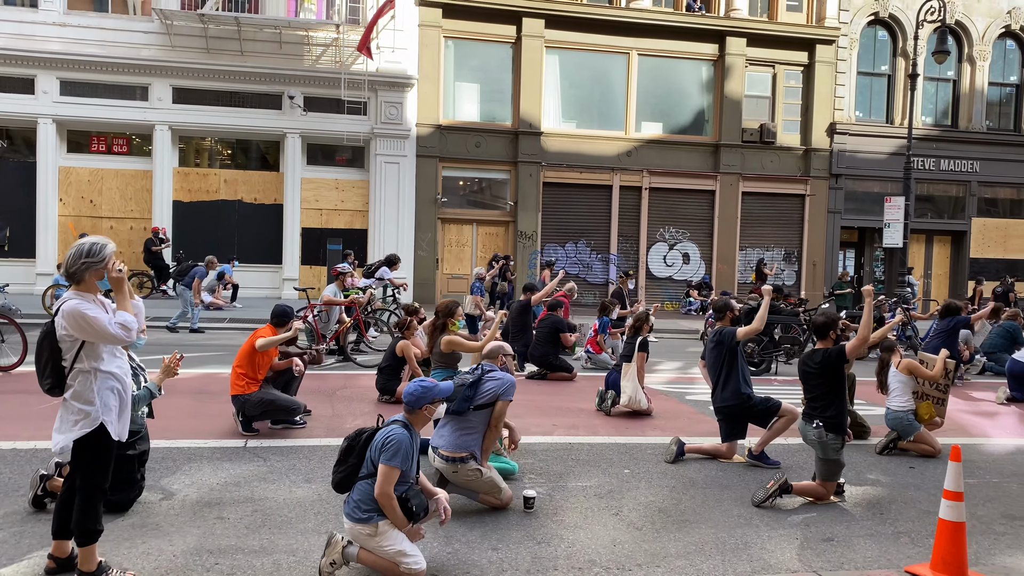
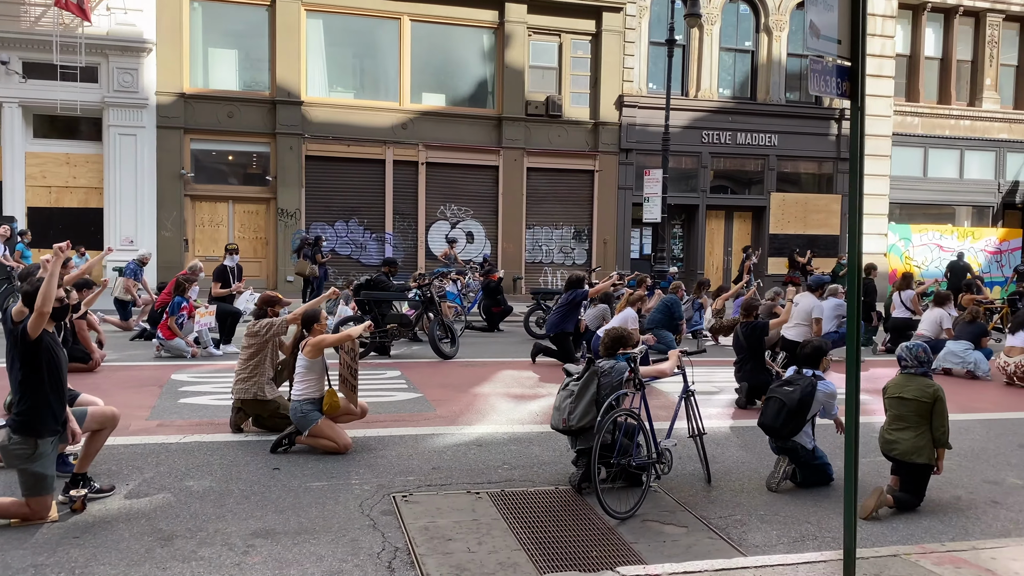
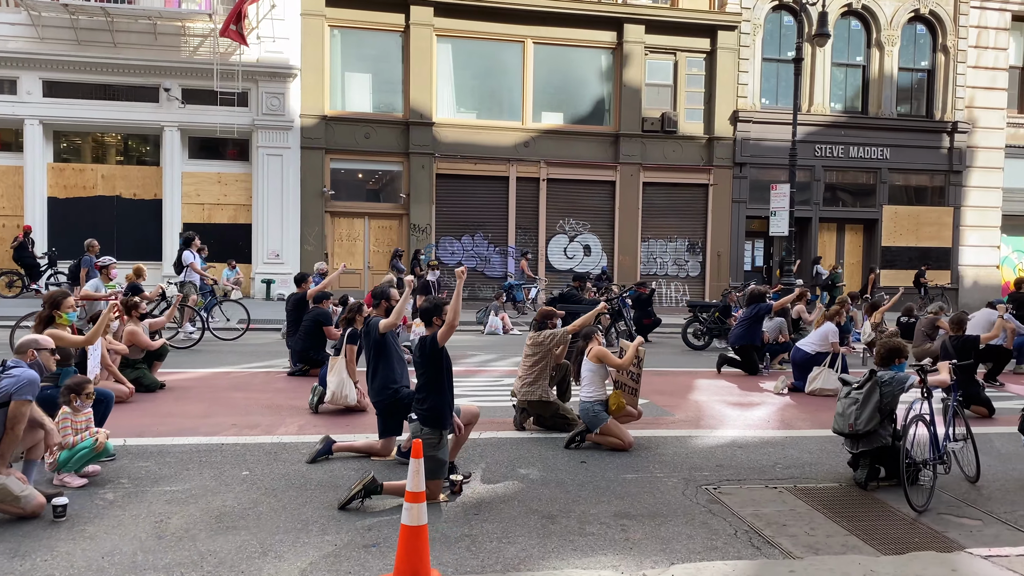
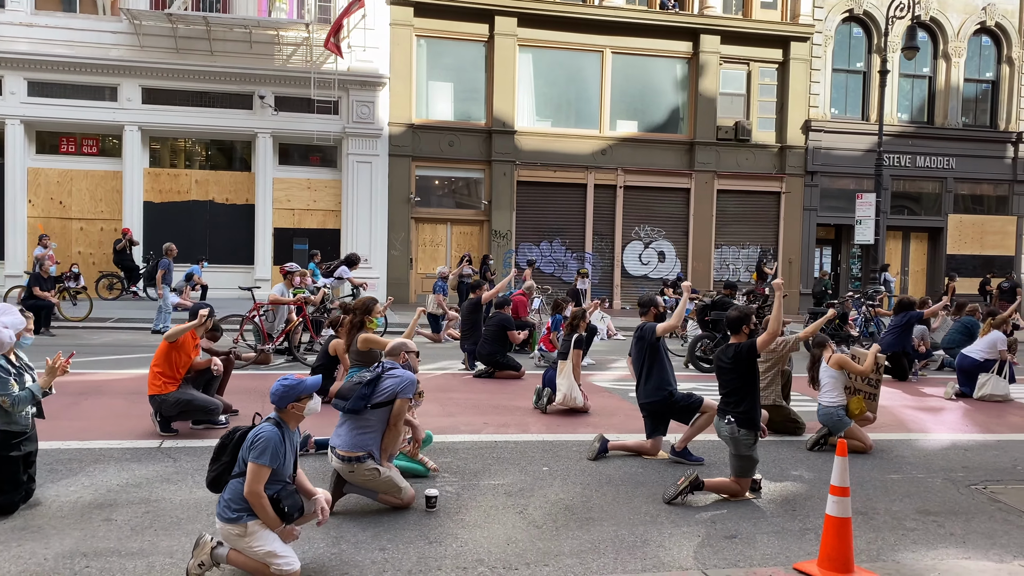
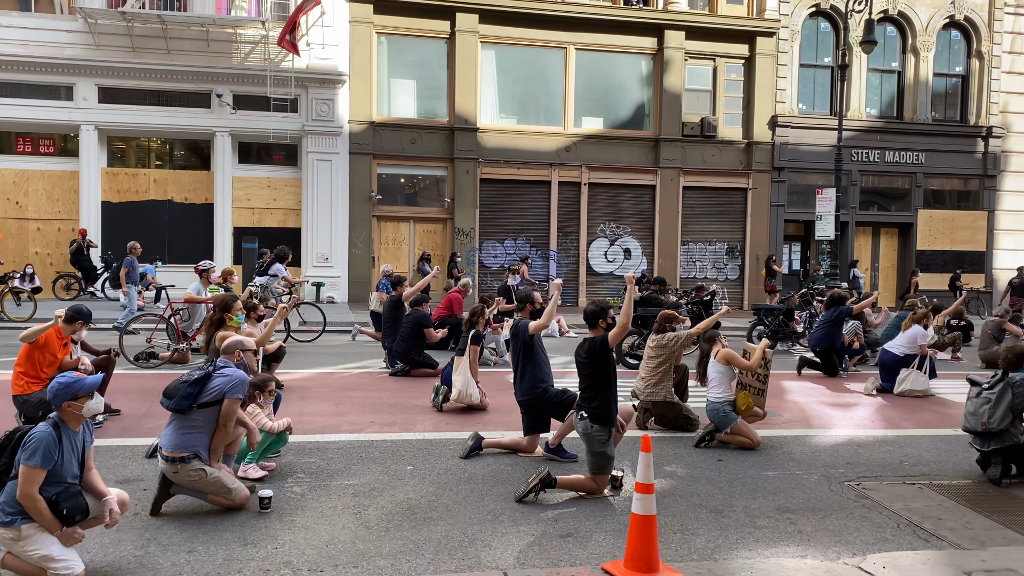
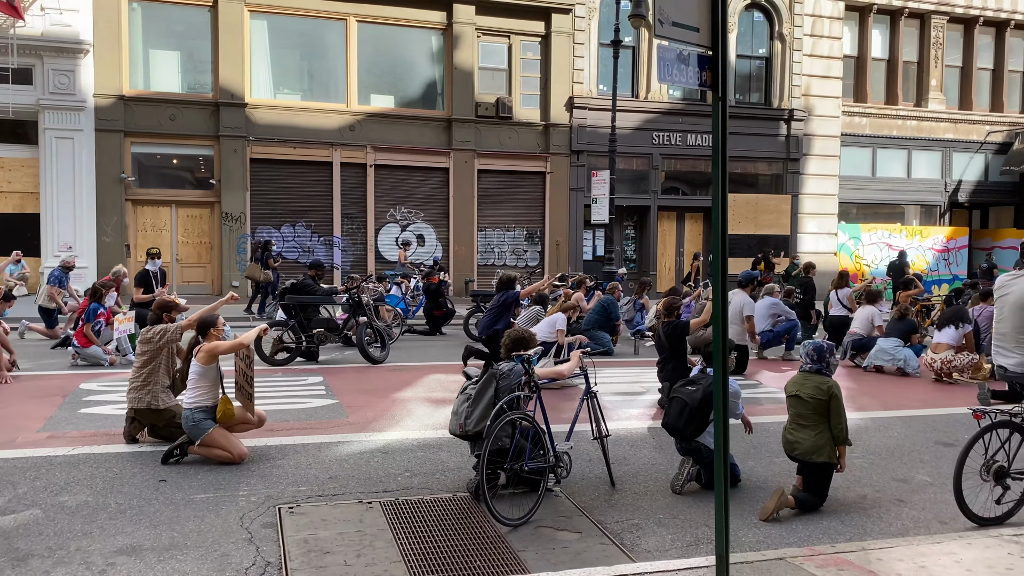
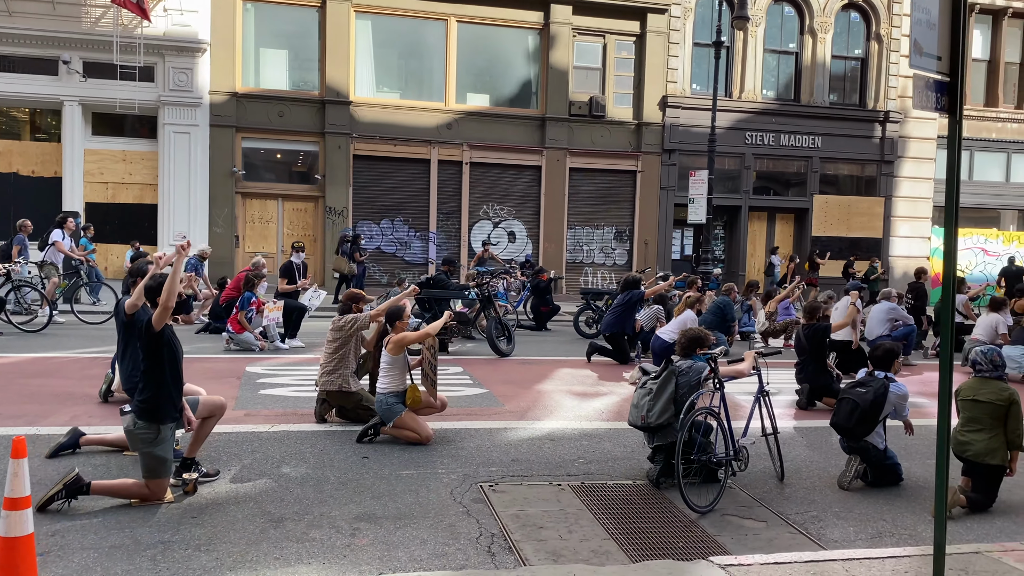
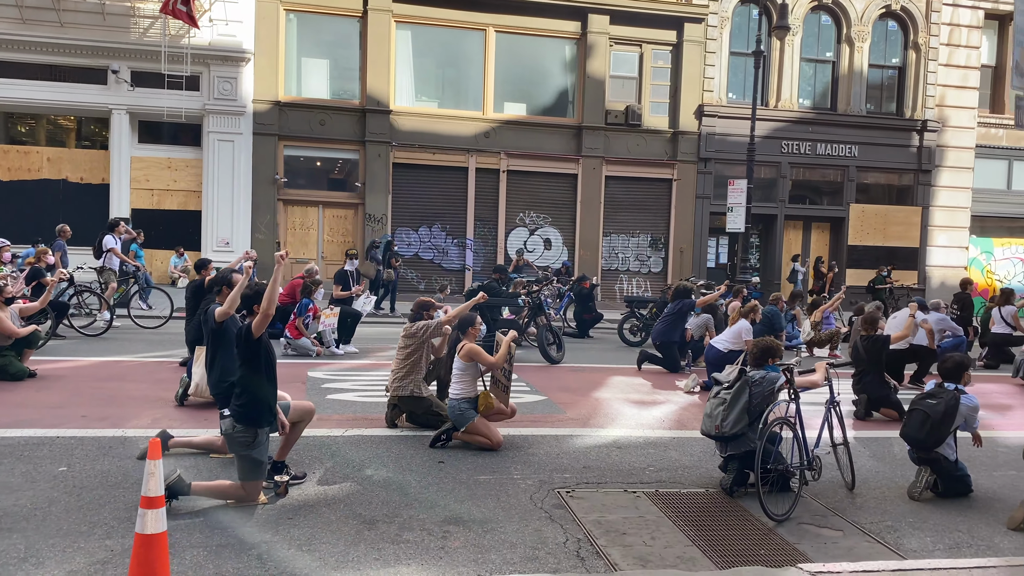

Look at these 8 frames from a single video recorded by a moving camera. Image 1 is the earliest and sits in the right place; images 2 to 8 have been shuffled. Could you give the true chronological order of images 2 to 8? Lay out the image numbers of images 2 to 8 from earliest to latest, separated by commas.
4, 5, 3, 8, 7, 2, 6
